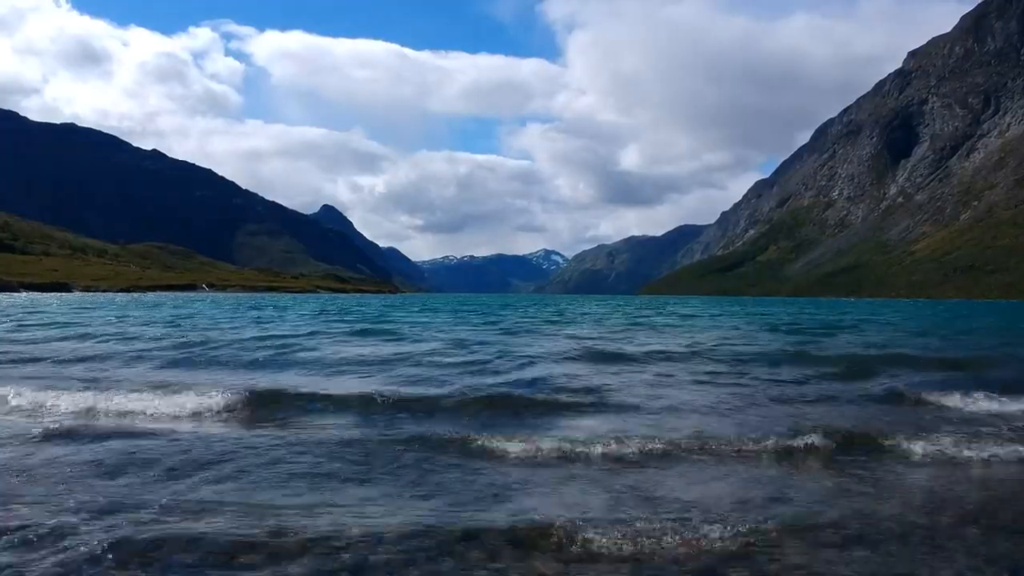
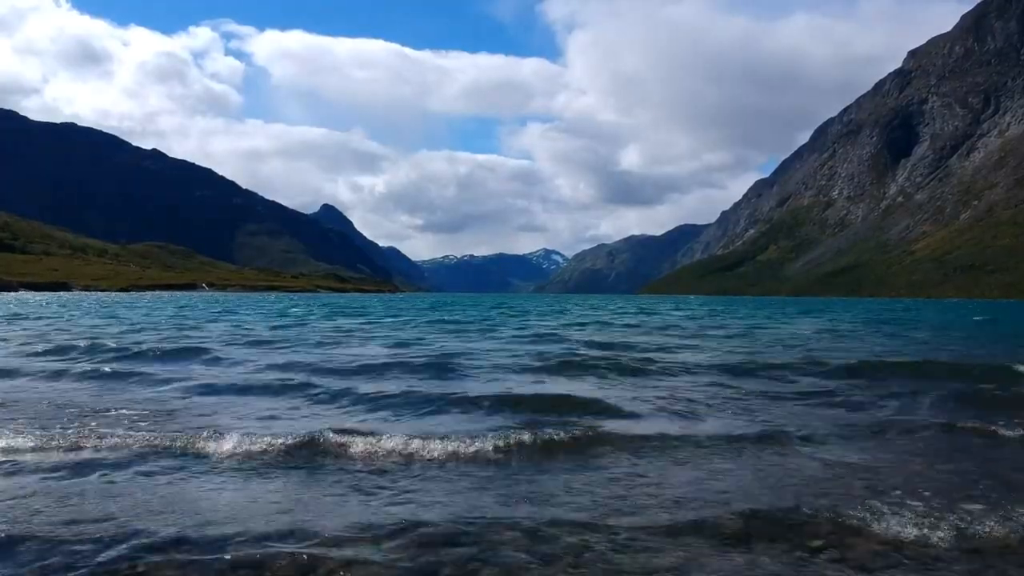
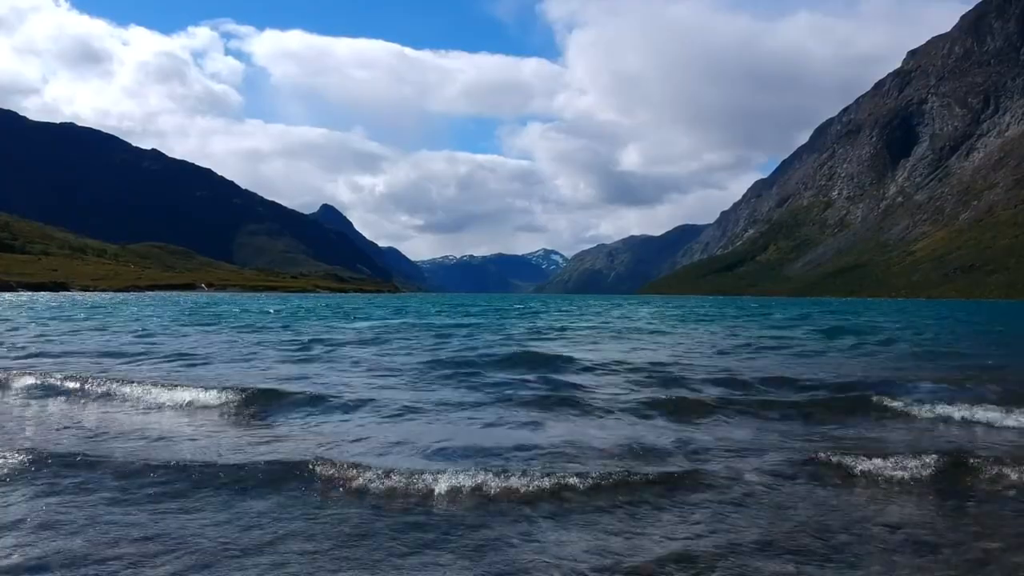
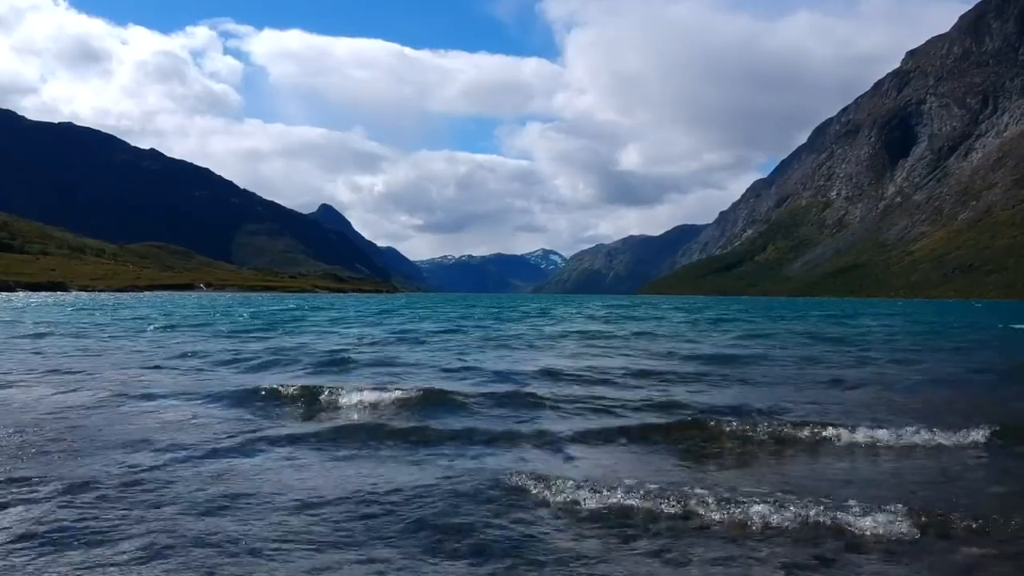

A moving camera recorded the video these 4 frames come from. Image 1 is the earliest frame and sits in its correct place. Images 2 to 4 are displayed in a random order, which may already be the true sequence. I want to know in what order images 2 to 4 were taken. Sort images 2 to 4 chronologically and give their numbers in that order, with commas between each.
2, 3, 4
